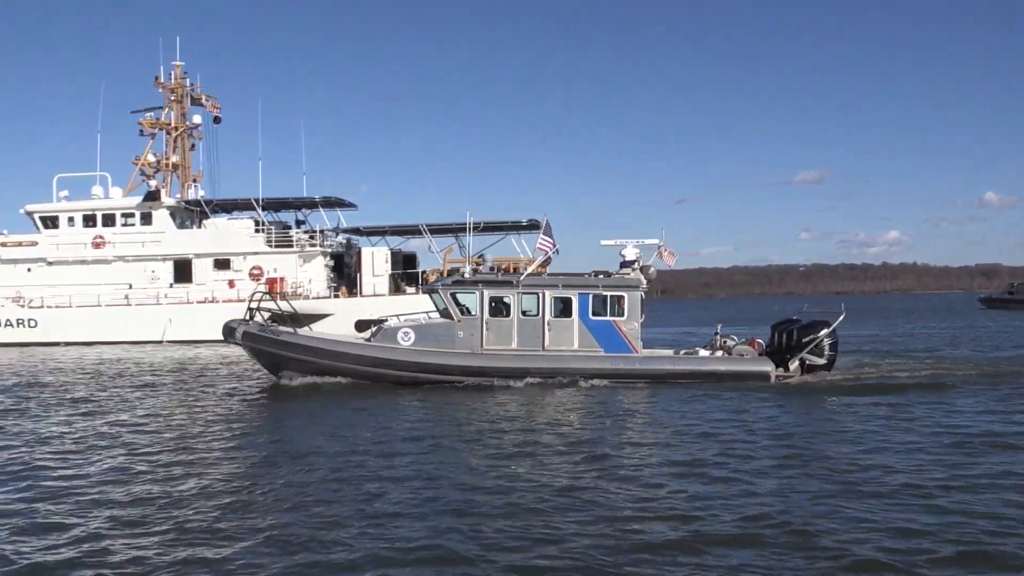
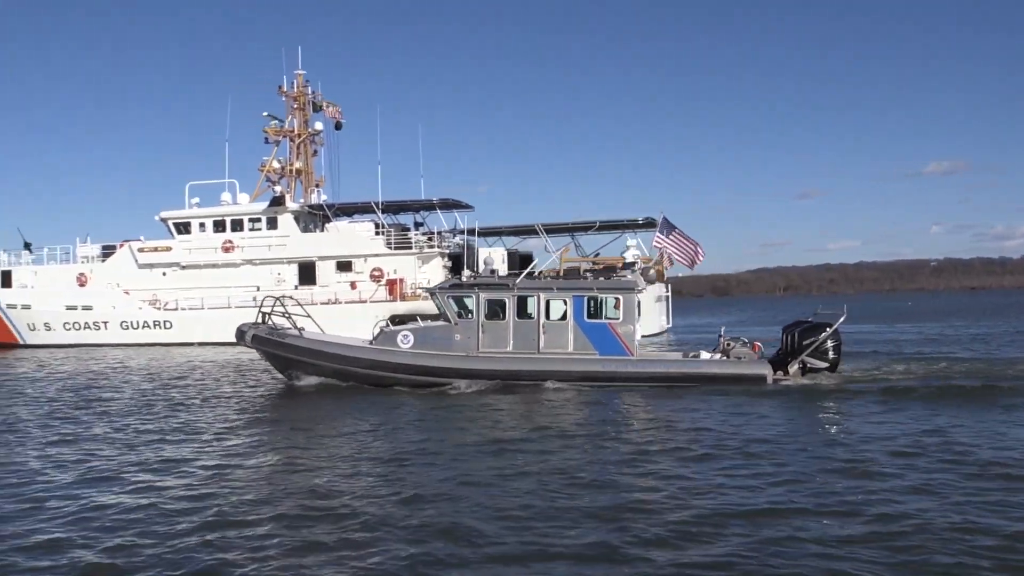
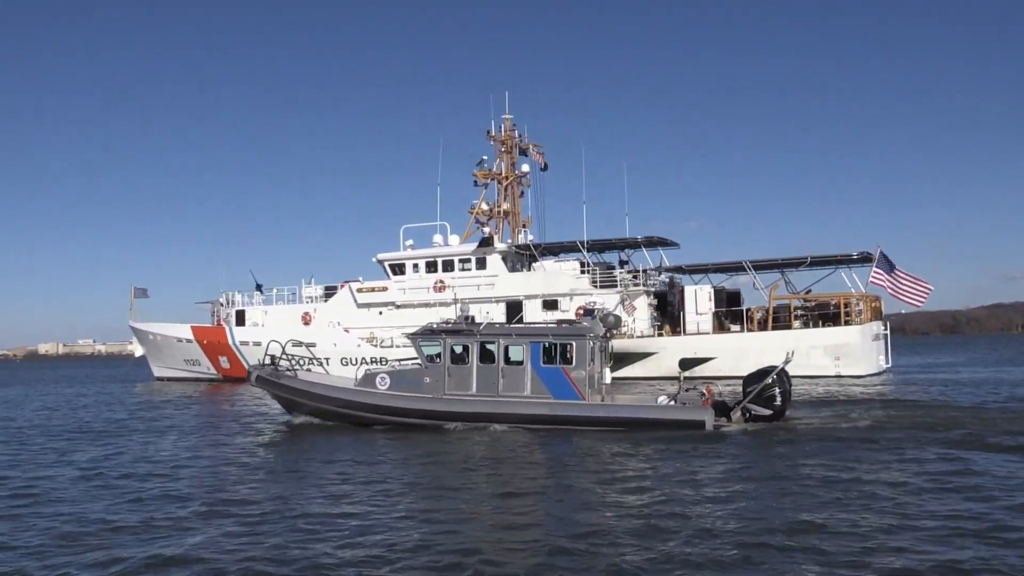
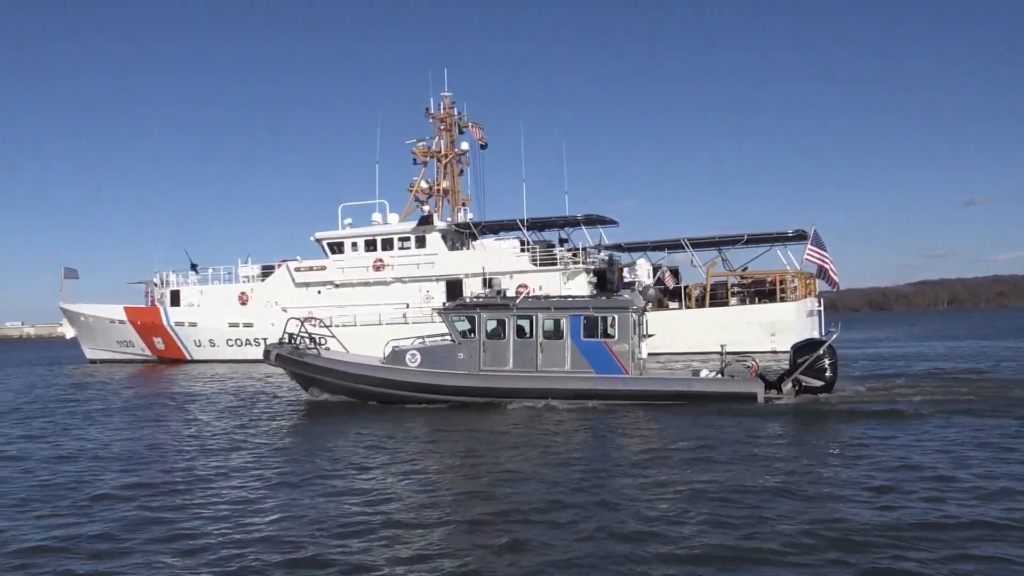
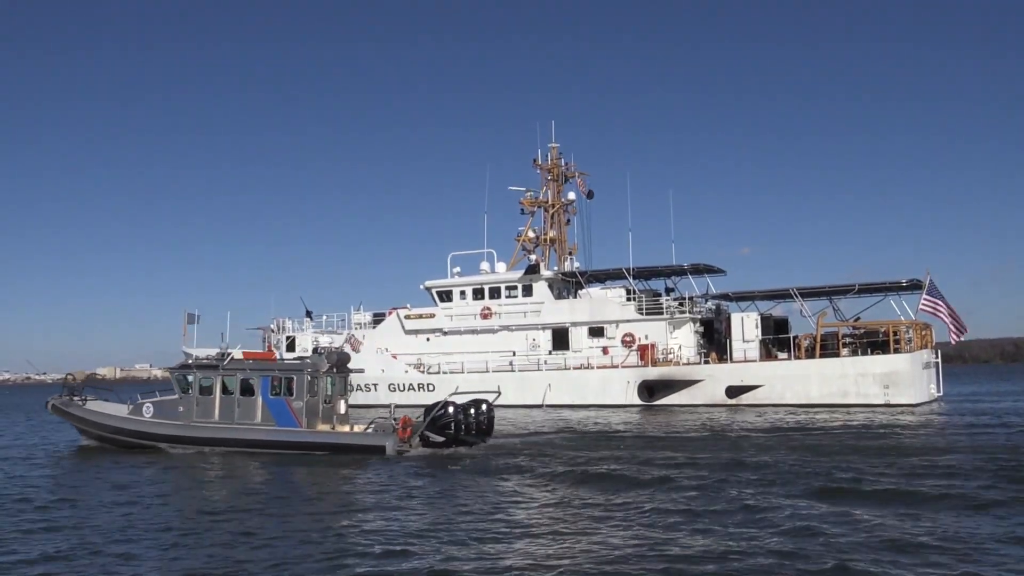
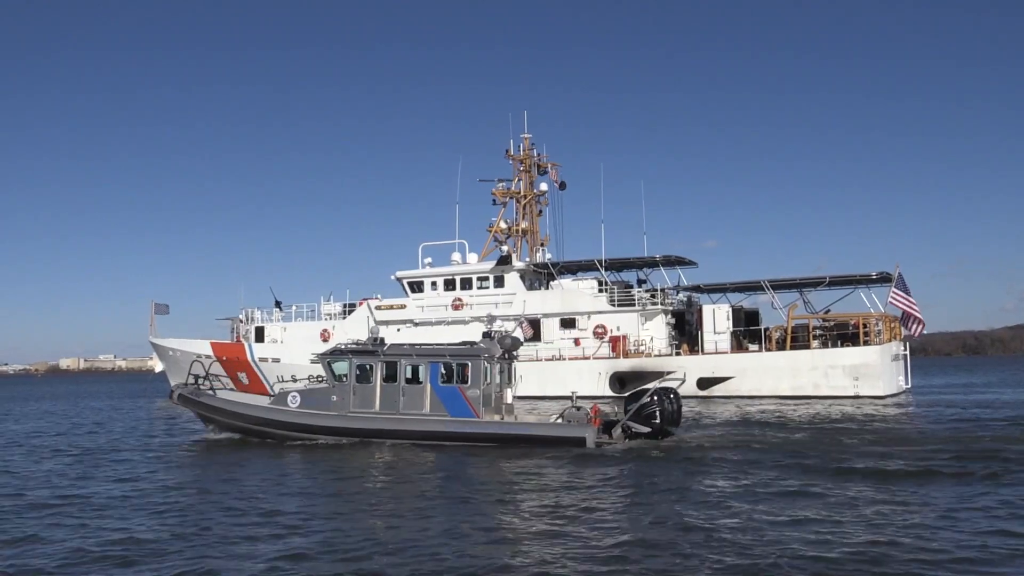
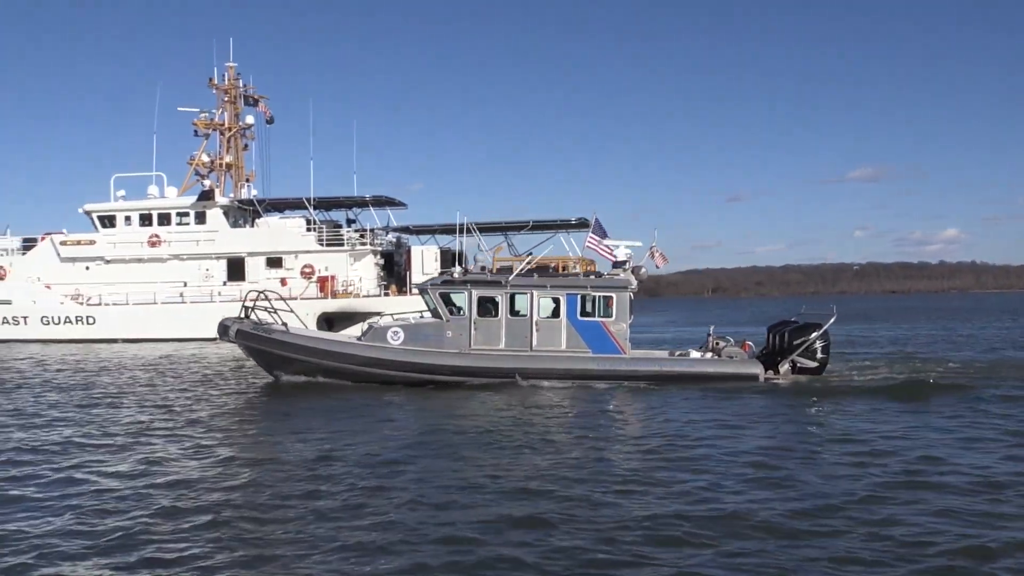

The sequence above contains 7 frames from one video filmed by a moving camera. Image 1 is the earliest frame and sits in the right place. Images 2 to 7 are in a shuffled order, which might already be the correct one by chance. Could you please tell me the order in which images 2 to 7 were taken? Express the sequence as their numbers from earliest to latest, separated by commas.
7, 2, 4, 3, 6, 5
